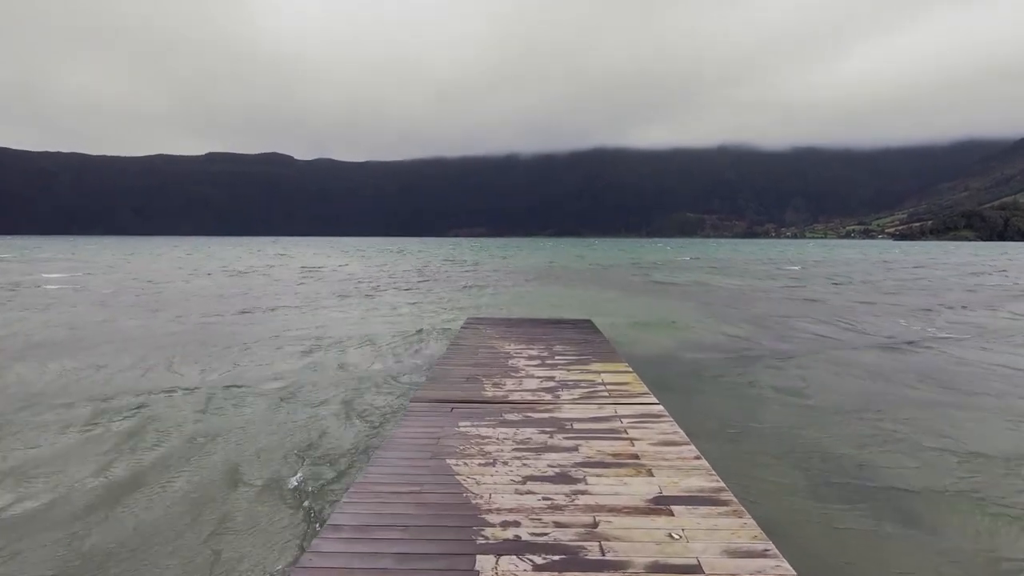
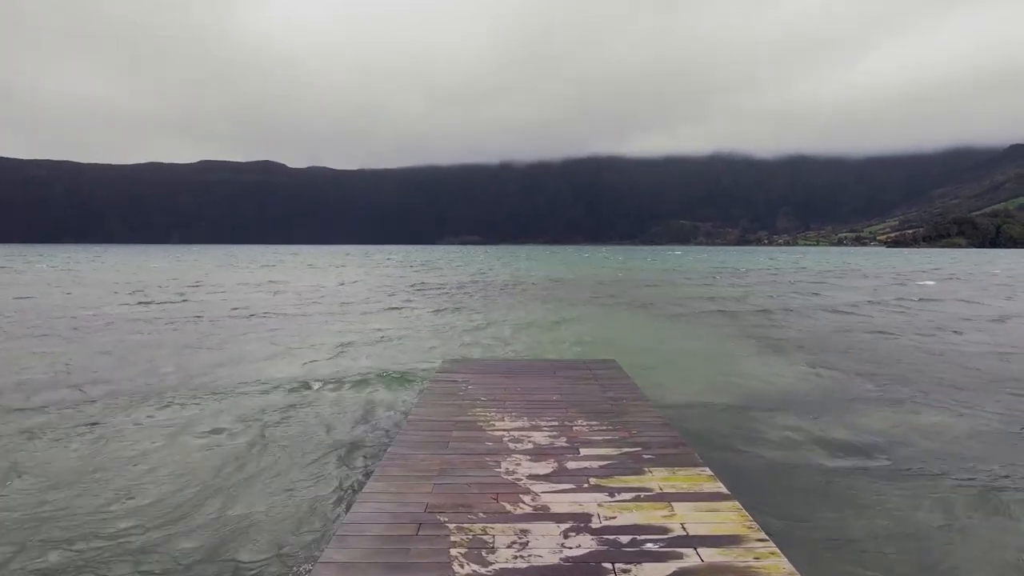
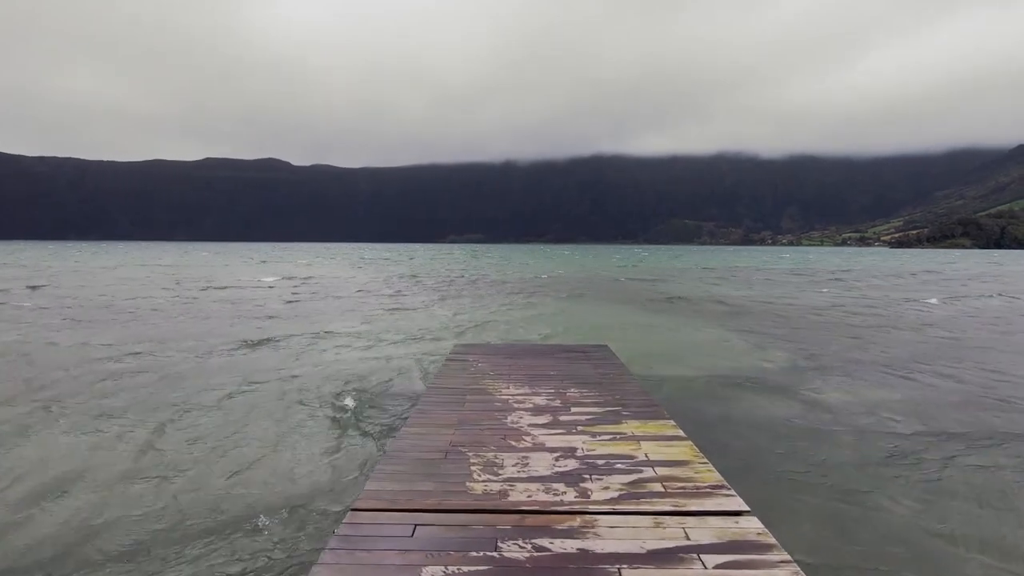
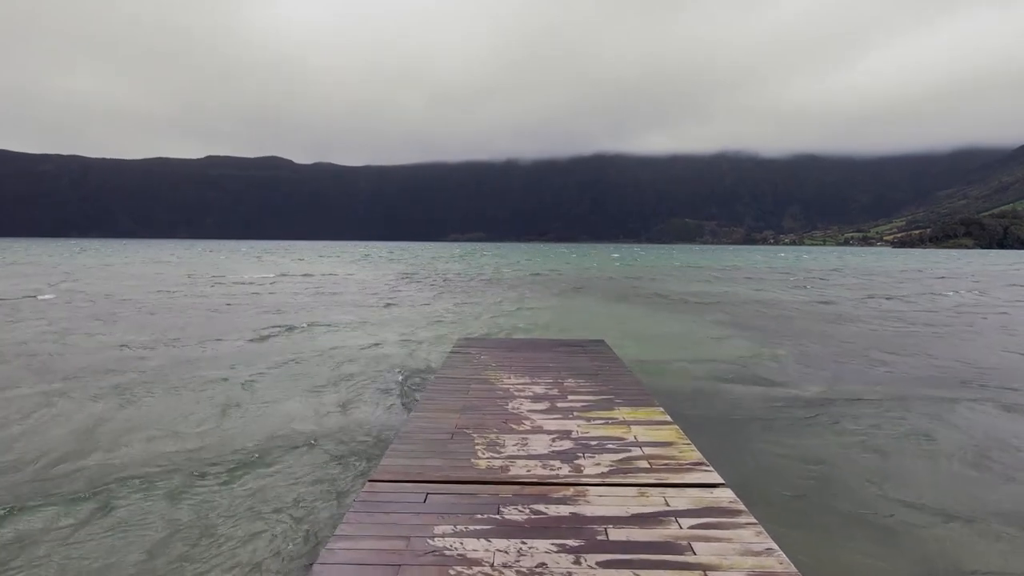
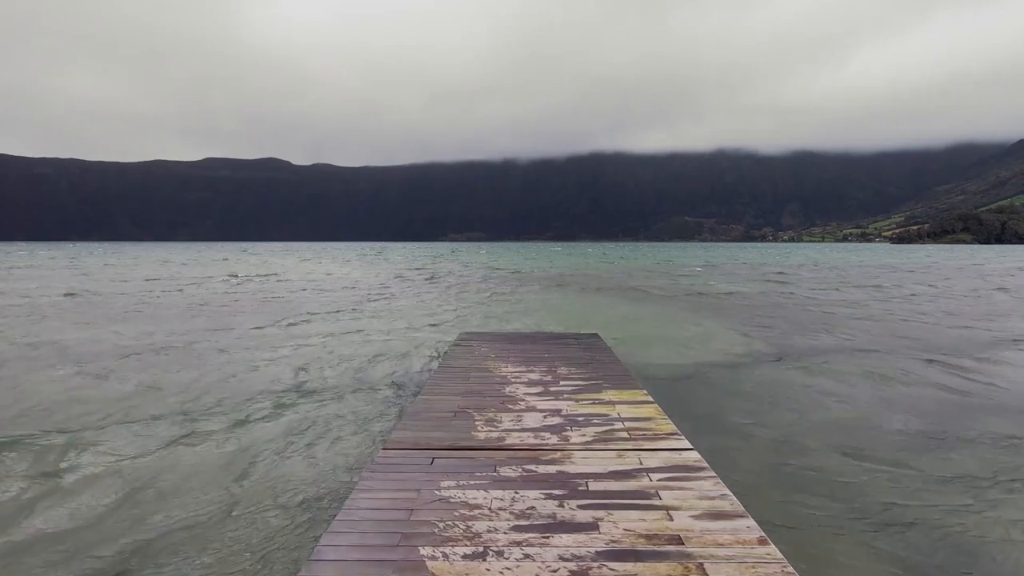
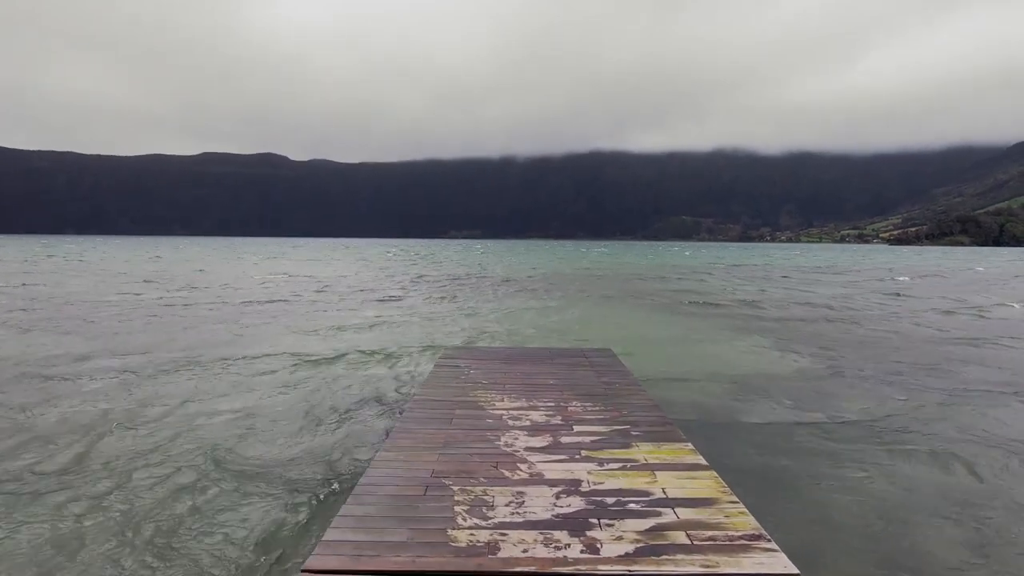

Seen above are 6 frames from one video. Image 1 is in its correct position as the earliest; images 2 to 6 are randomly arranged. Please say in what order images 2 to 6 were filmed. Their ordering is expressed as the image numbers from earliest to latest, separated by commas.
5, 4, 3, 6, 2
